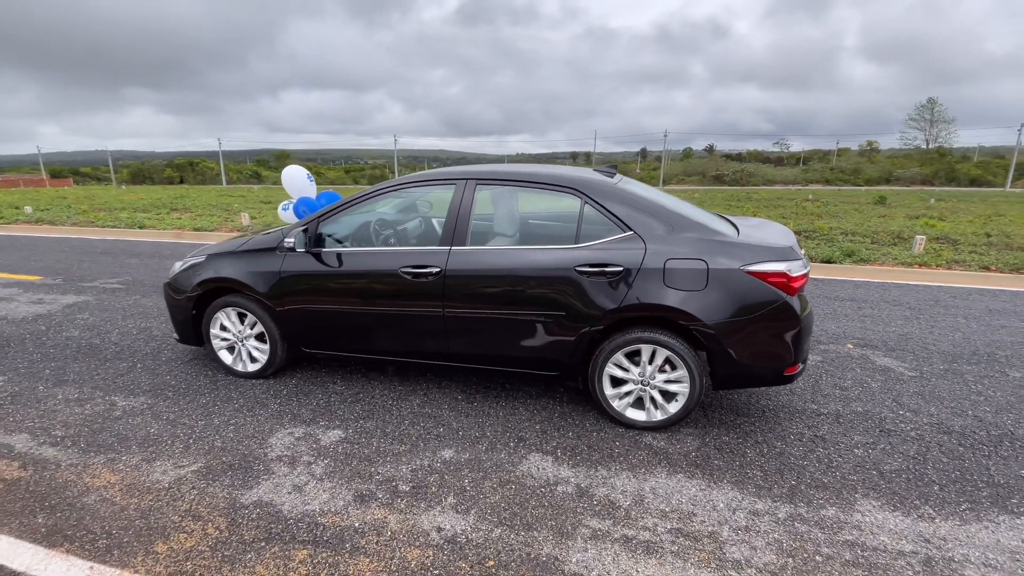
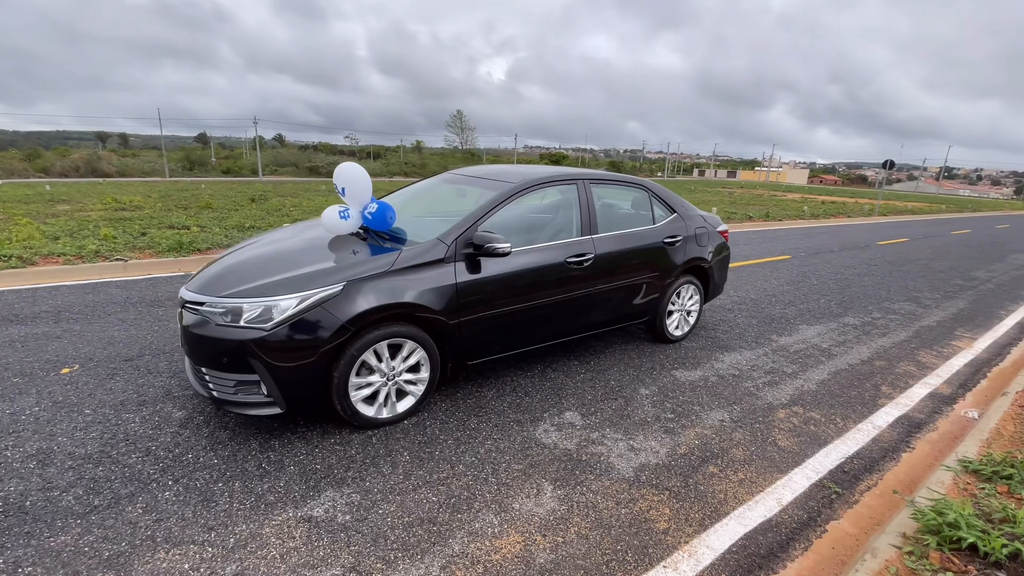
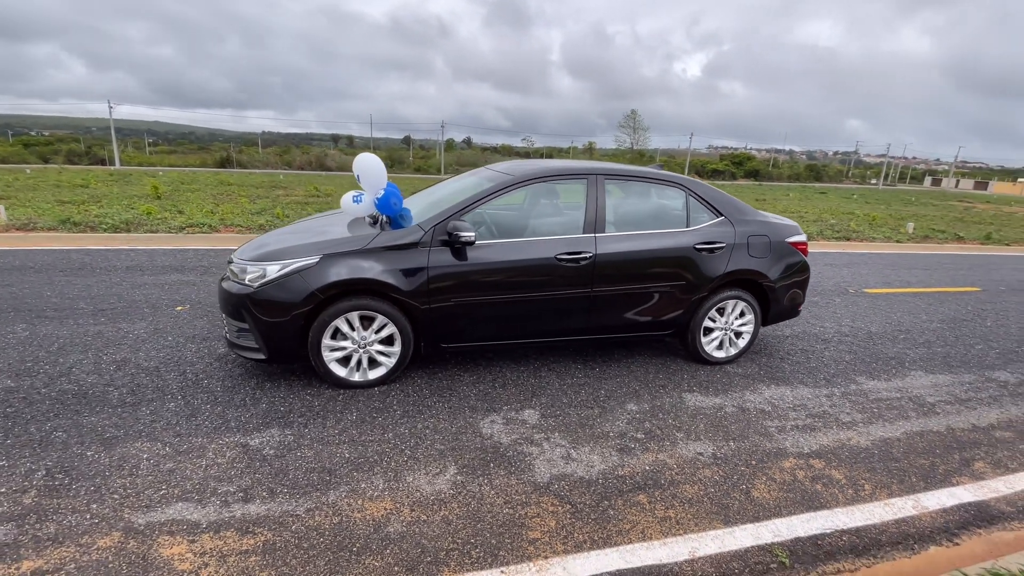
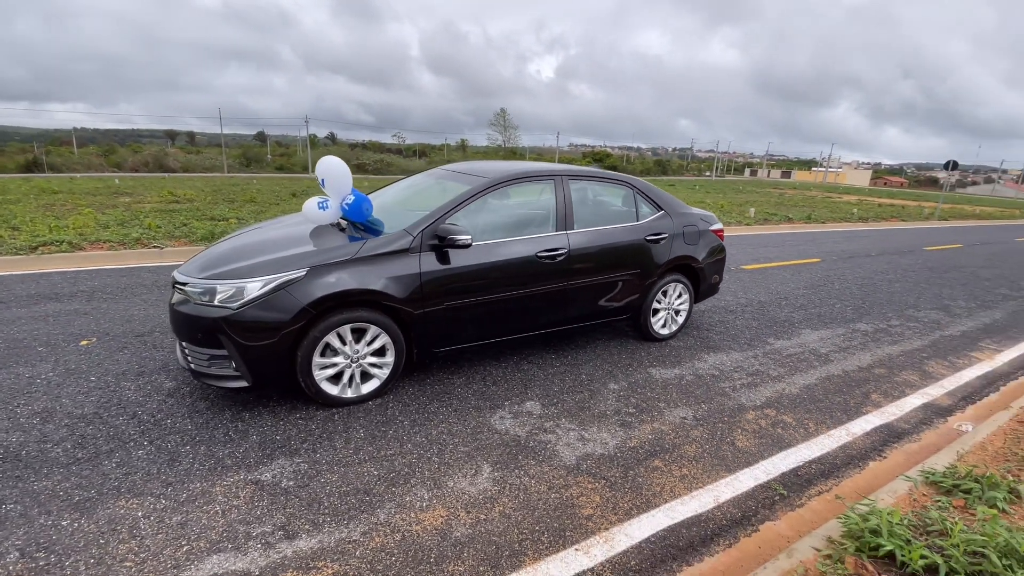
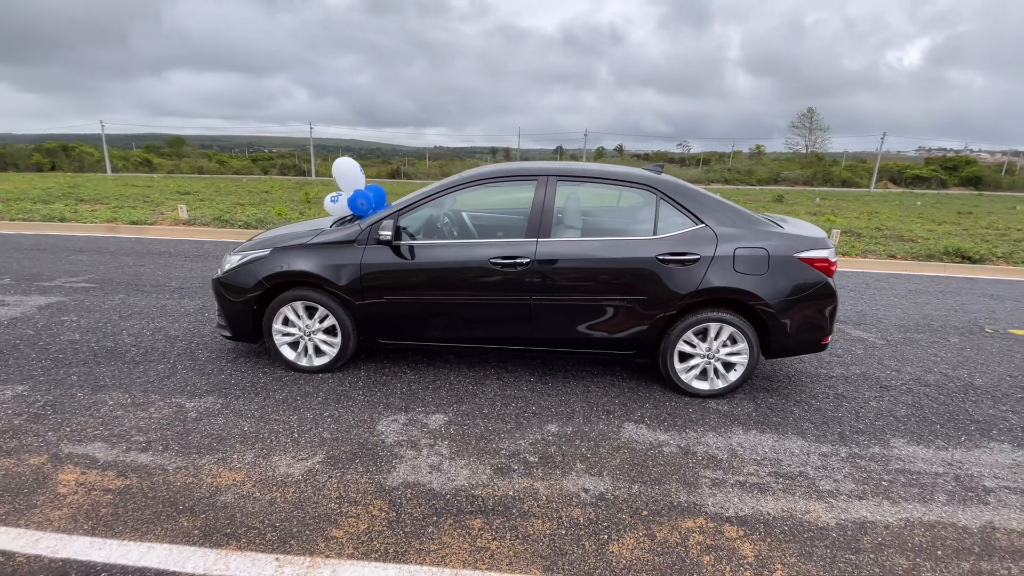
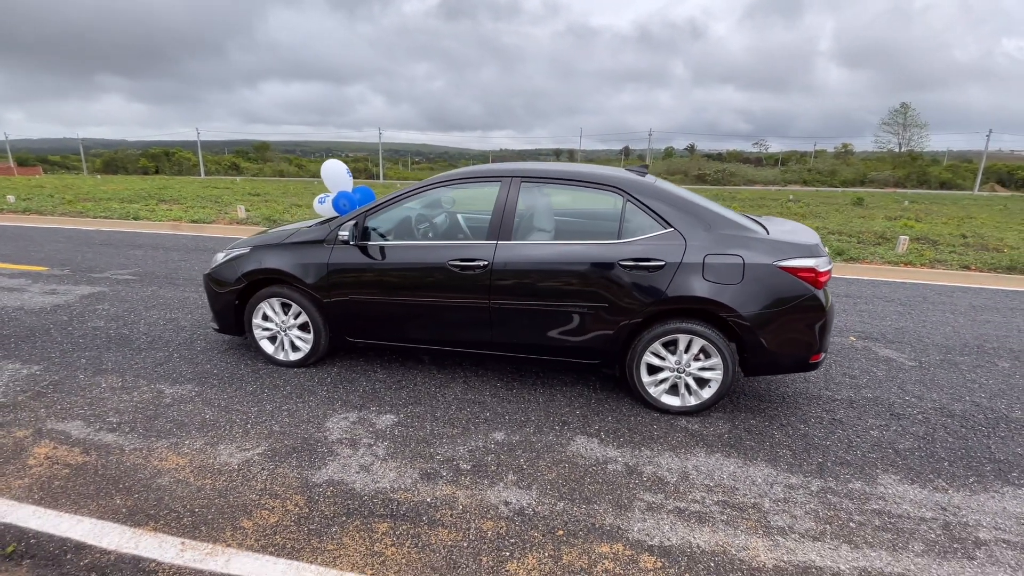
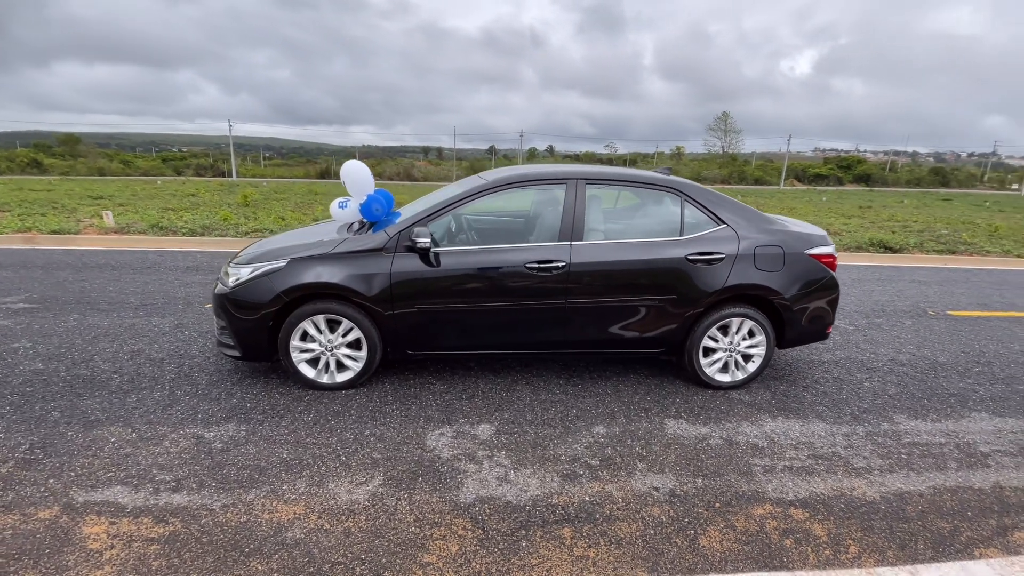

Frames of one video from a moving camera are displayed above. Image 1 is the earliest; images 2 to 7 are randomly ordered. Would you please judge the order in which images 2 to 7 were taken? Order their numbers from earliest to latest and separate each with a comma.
6, 5, 7, 3, 4, 2
